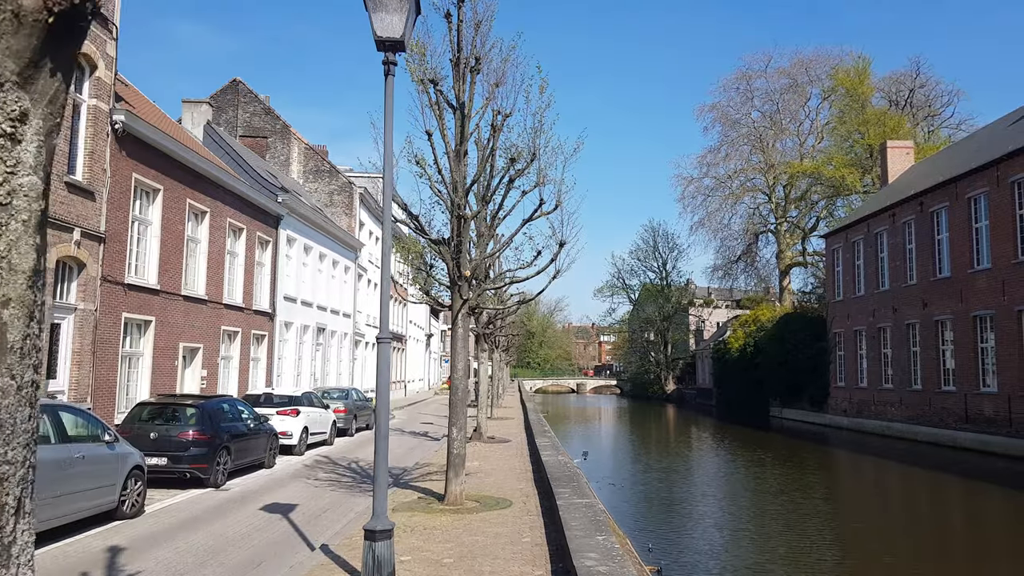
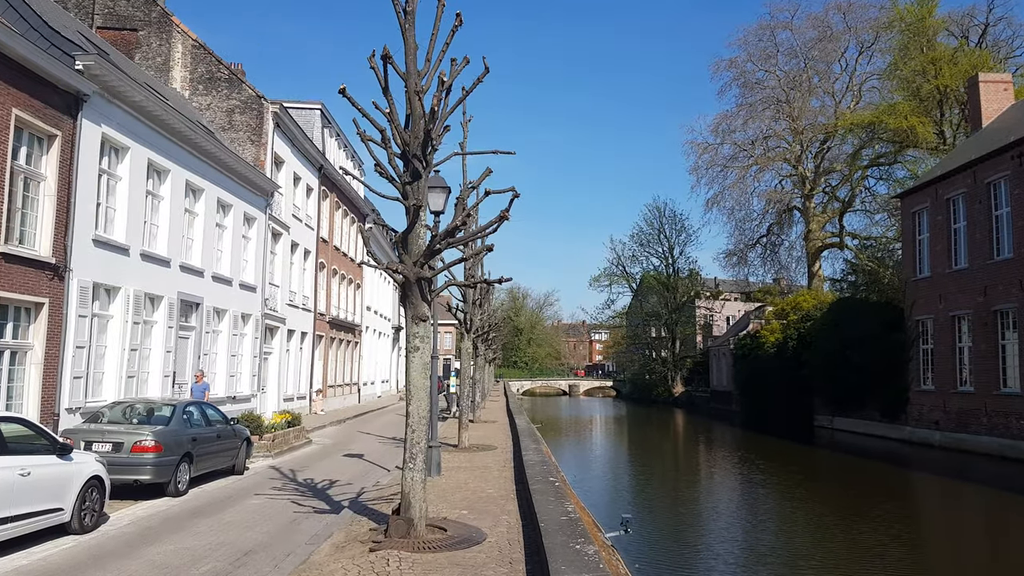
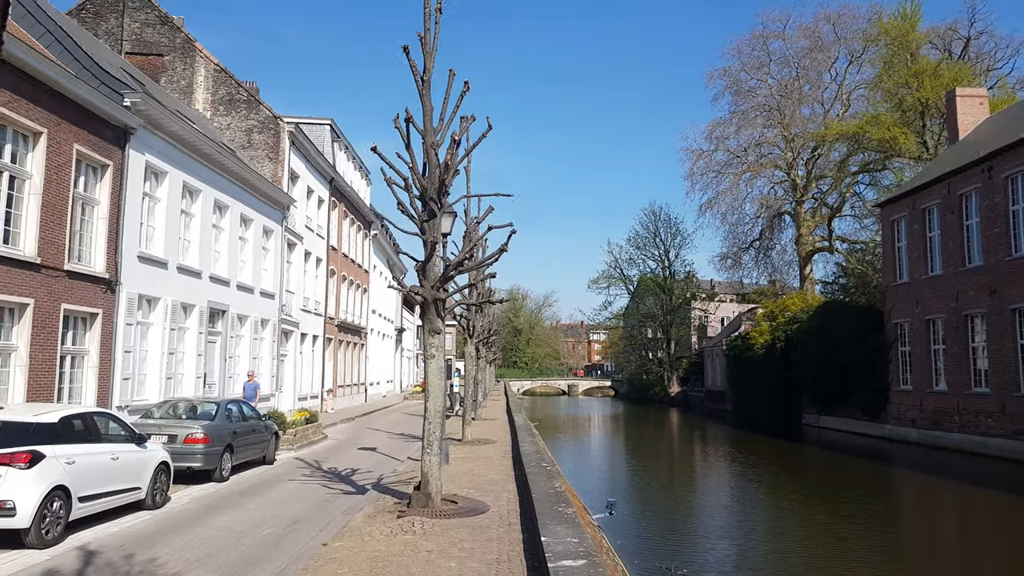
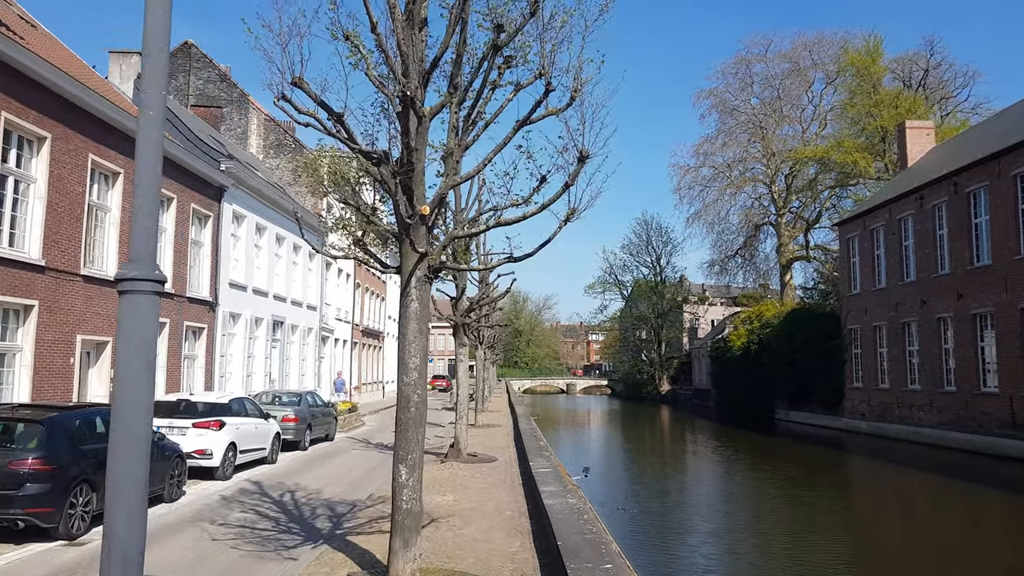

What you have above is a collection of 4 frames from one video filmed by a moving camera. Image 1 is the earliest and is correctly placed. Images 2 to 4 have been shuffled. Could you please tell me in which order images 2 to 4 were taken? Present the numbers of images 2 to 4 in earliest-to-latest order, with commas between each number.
4, 3, 2
